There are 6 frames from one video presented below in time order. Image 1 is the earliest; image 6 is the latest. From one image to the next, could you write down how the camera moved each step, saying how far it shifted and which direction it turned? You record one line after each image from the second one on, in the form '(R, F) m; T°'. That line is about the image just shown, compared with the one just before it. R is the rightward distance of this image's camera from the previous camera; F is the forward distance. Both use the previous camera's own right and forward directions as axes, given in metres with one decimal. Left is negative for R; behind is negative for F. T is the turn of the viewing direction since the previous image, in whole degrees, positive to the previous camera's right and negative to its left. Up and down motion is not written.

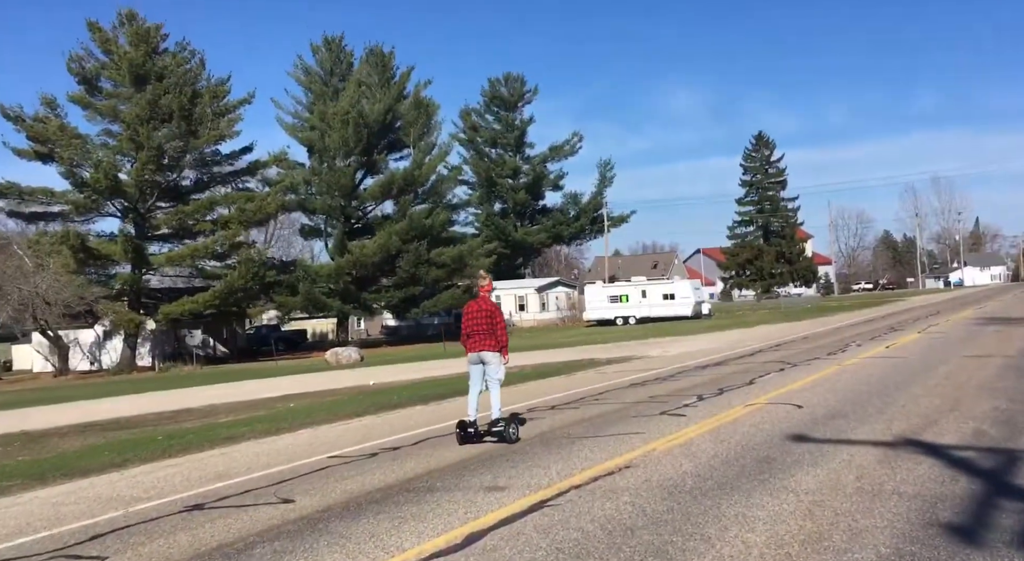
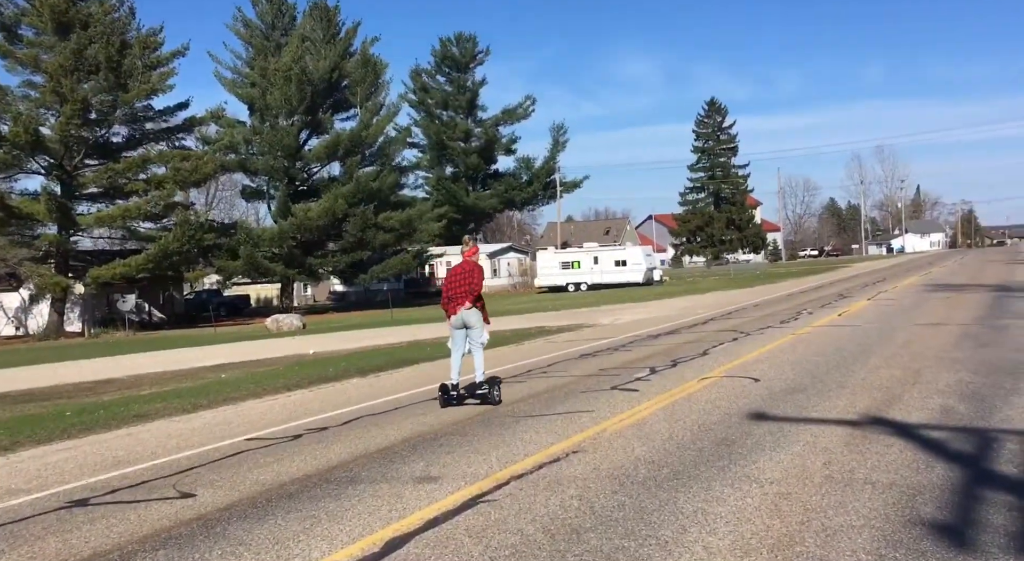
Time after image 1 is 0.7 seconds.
(+0.1, +0.7) m; +3°
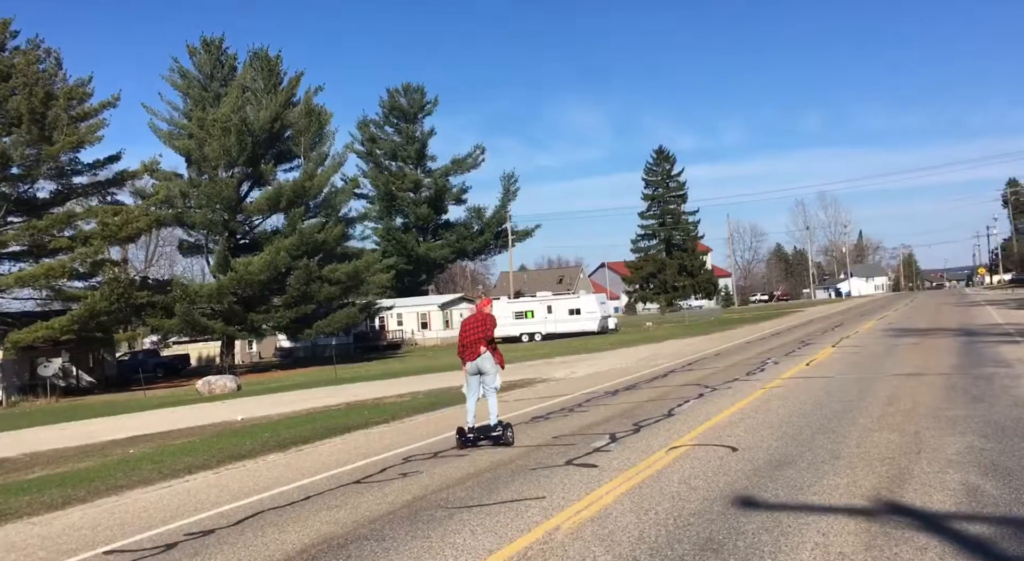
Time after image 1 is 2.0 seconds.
(+0.2, +1.5) m; +3°
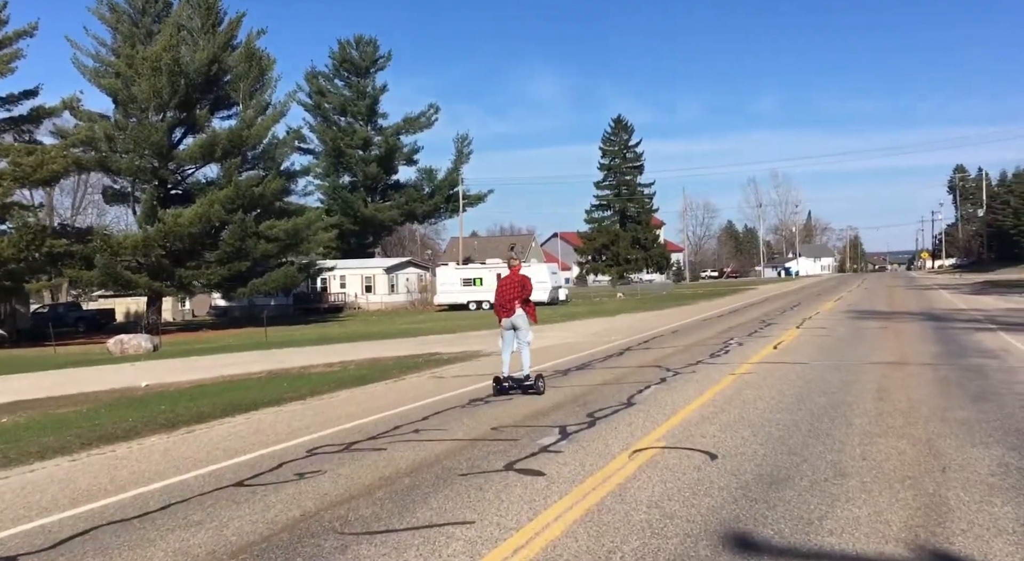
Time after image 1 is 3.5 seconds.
(+0.1, +1.8) m; +3°
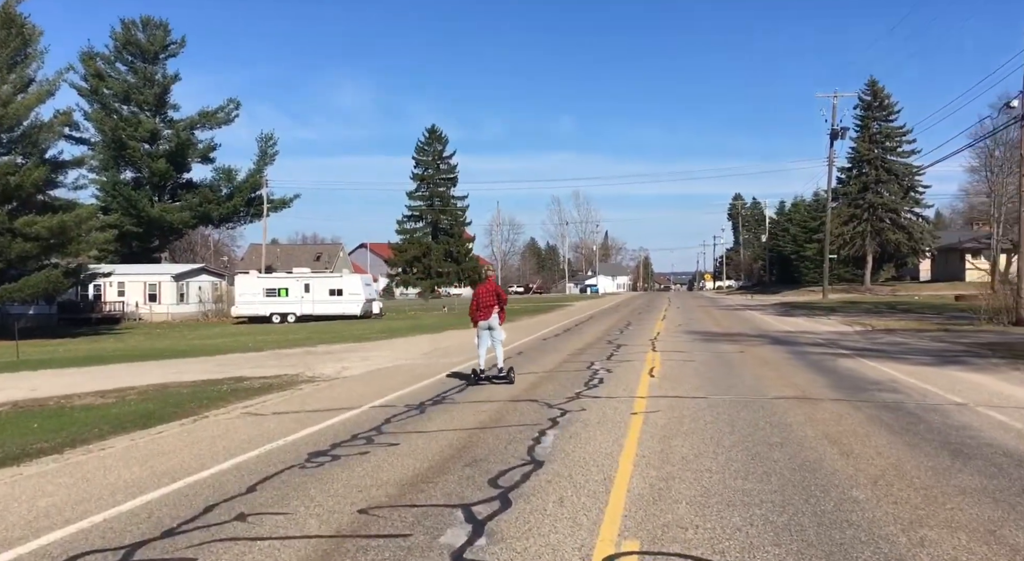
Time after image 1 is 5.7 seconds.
(-0.5, +2.8) m; +12°
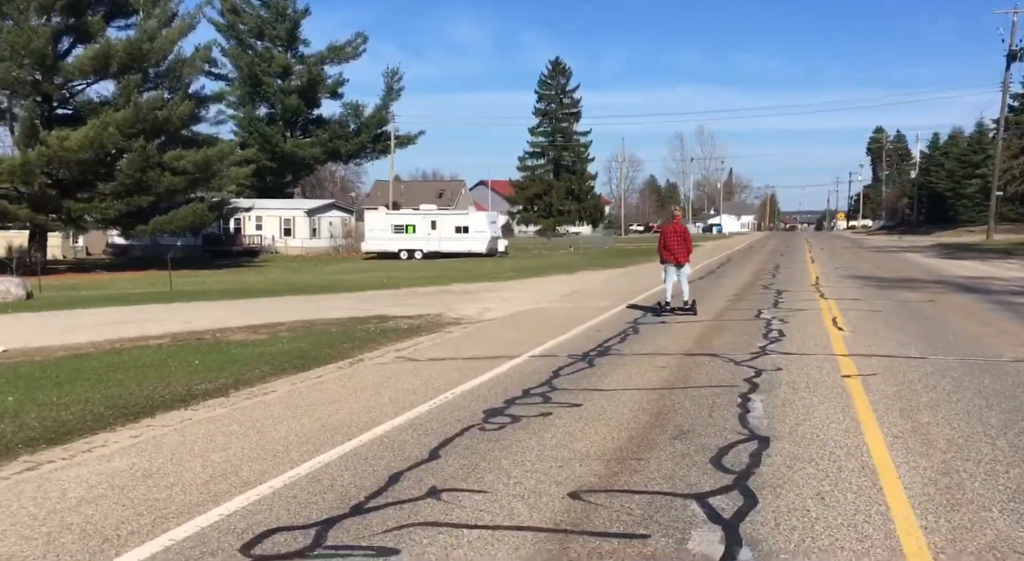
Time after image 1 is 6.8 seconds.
(-0.7, +1.2) m; -7°
